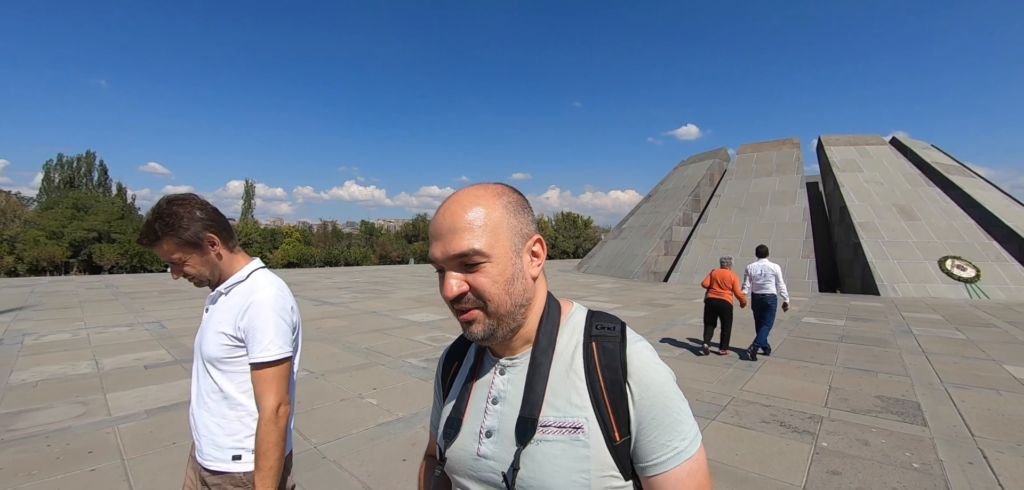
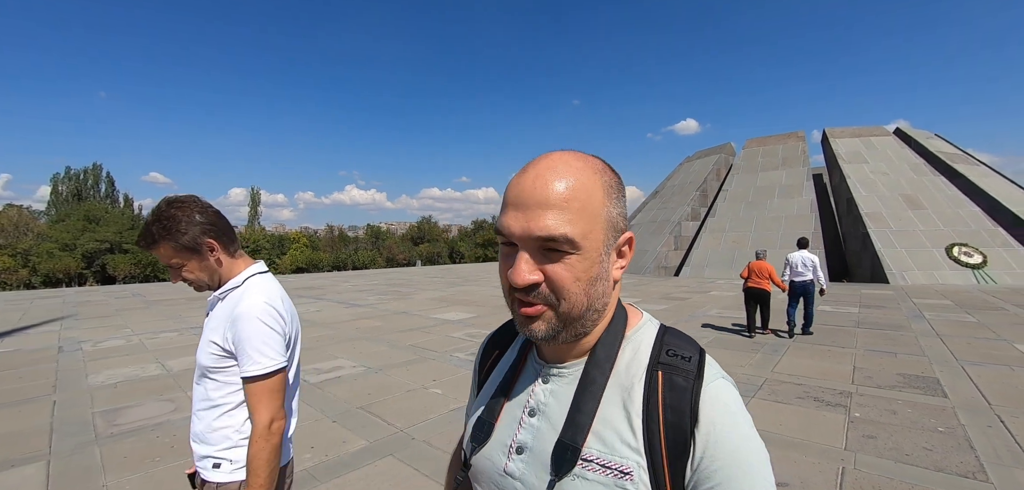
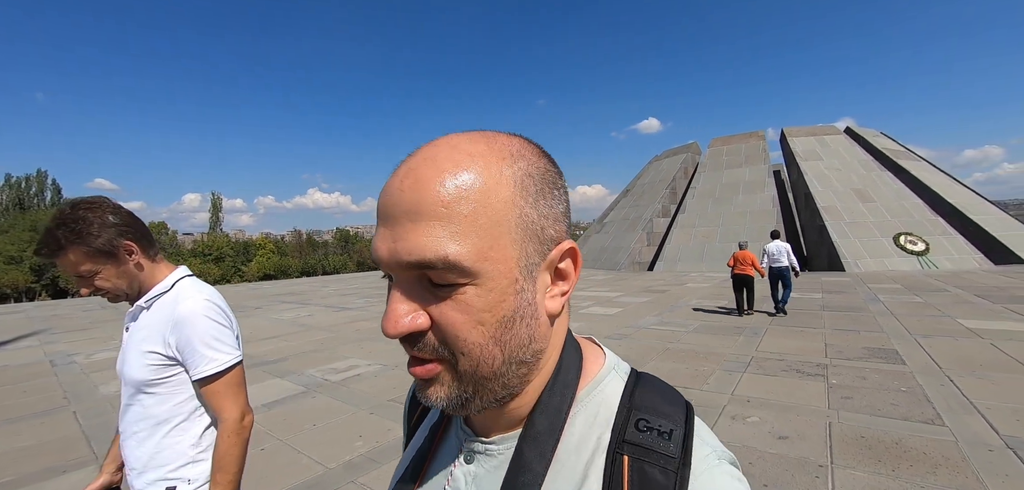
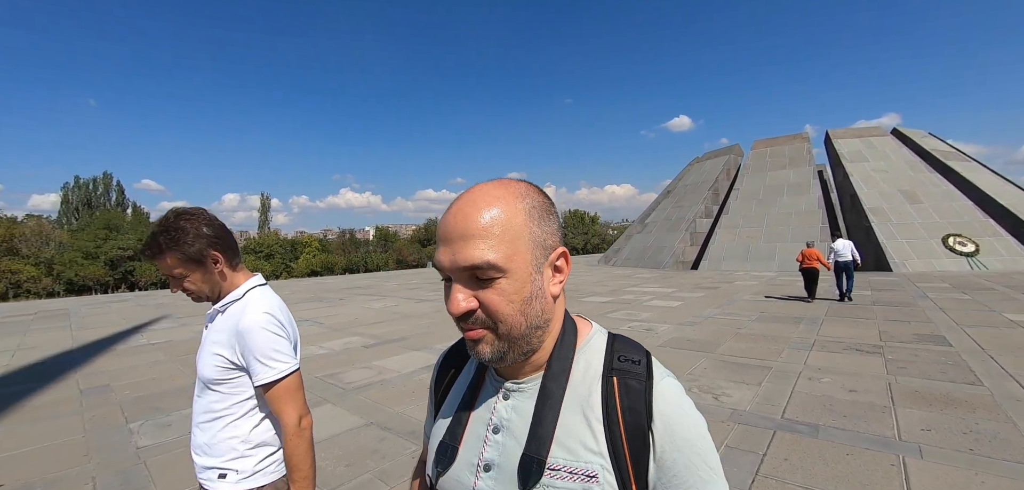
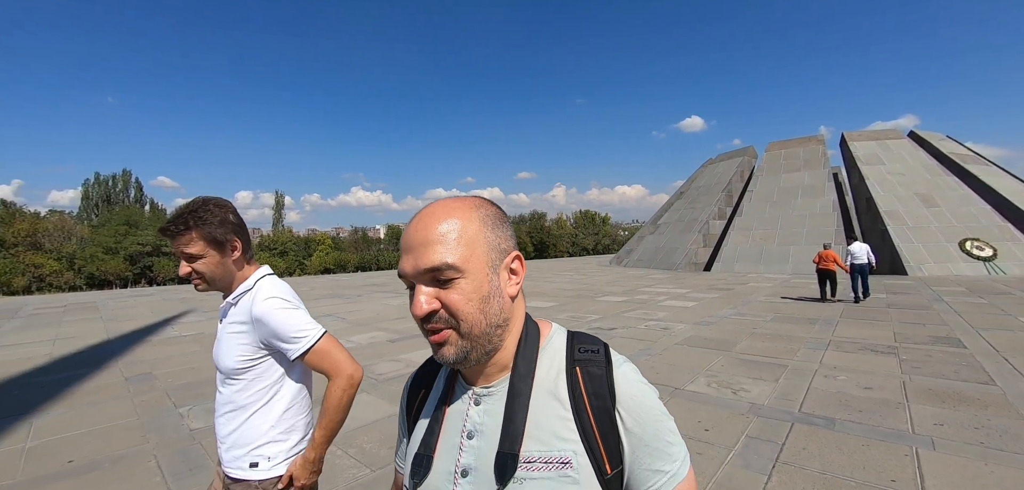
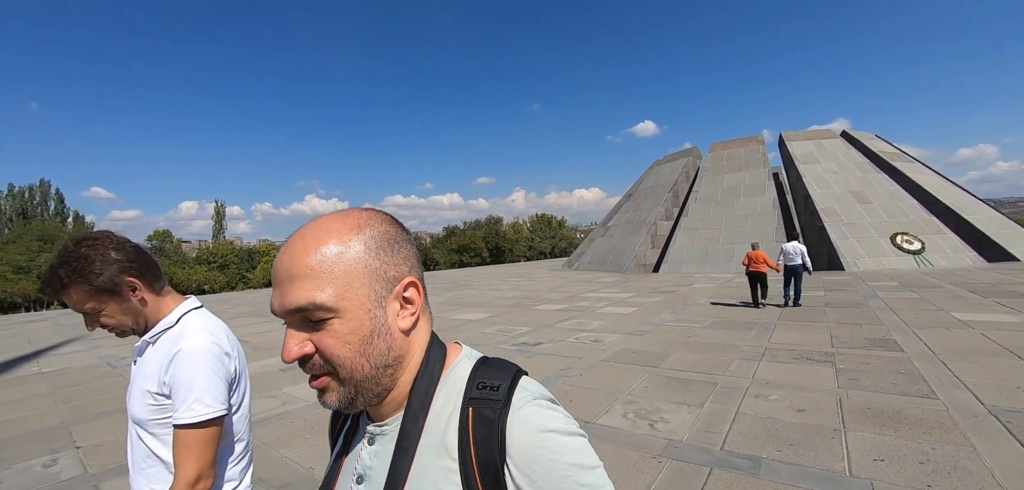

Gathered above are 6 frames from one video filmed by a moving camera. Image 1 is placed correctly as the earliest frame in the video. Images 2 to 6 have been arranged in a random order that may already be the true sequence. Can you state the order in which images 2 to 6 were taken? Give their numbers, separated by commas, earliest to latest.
2, 3, 6, 4, 5
